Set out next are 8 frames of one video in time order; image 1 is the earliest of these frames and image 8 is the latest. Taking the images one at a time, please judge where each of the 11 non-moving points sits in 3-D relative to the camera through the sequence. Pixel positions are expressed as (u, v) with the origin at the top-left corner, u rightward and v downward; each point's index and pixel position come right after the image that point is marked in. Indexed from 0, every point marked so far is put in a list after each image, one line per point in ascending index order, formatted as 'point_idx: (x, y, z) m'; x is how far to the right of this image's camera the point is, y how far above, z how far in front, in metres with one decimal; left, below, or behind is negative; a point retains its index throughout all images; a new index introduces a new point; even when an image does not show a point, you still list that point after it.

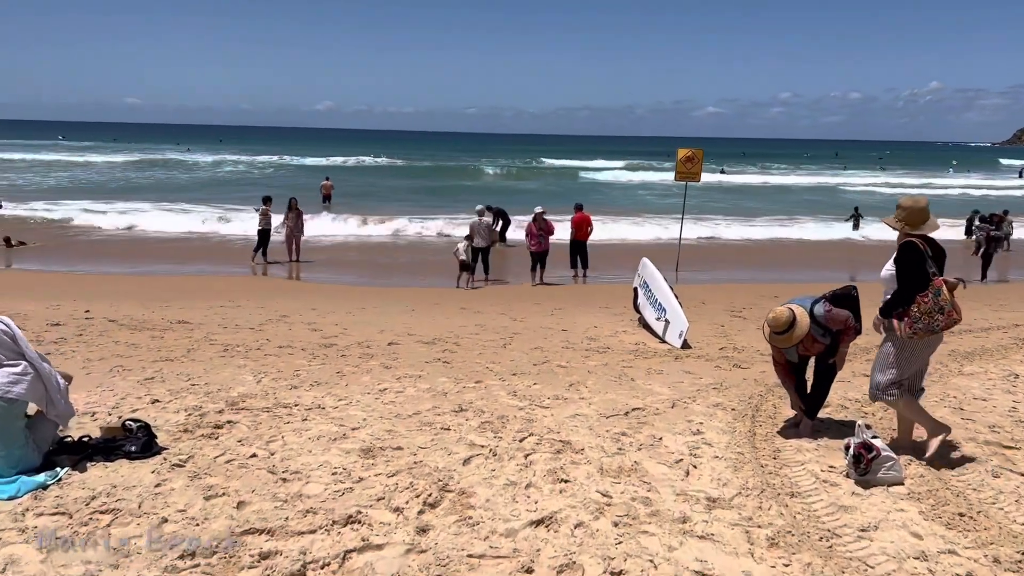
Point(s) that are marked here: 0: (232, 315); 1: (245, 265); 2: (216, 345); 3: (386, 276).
0: (-2.8, -0.3, +8.6) m
1: (-4.4, +0.4, +14.0) m
2: (-2.3, -0.5, +6.7) m
3: (-2.0, +0.2, +13.2) m
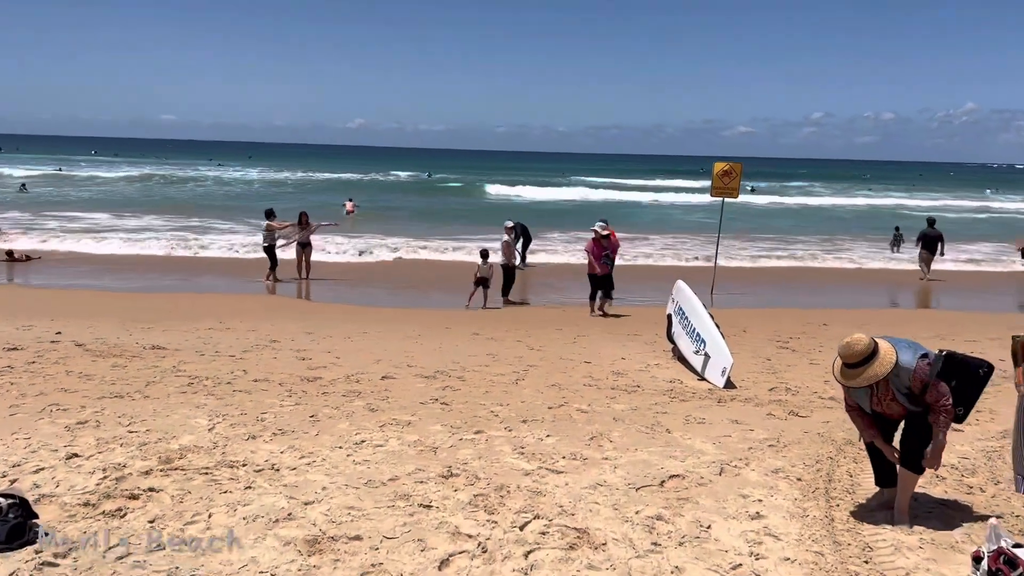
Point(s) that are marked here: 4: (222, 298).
0: (-2.7, -0.5, +7.8) m
1: (-4.1, +0.1, +13.2) m
2: (-2.3, -0.6, +5.8) m
3: (-1.7, -0.1, +12.3) m
4: (-3.8, -0.1, +11.2) m
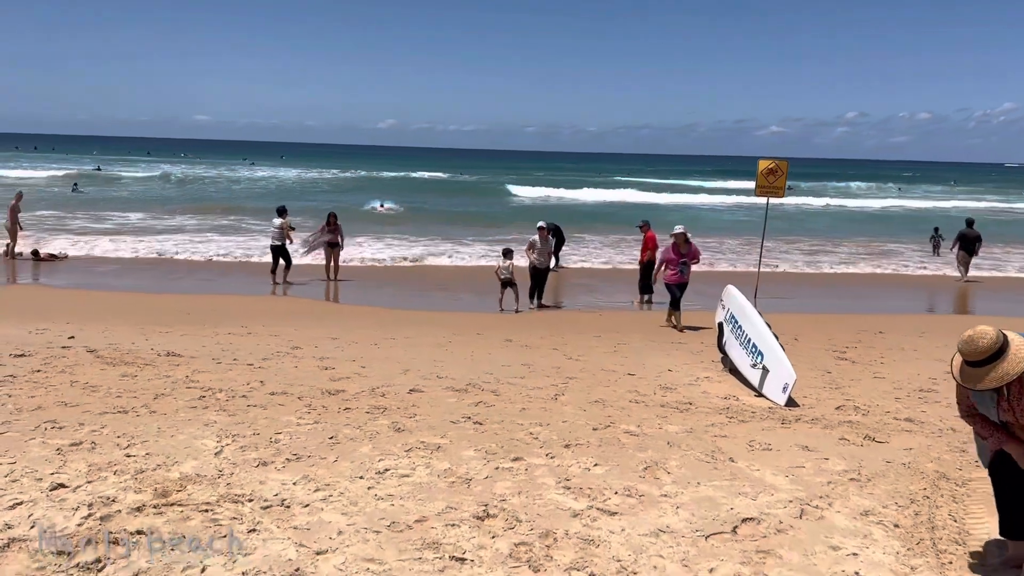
0: (-2.4, -0.5, +7.3) m
1: (-3.6, +0.1, +12.8) m
2: (-2.0, -0.6, +5.4) m
3: (-1.2, -0.1, +11.8) m
4: (-3.4, -0.1, +10.8) m
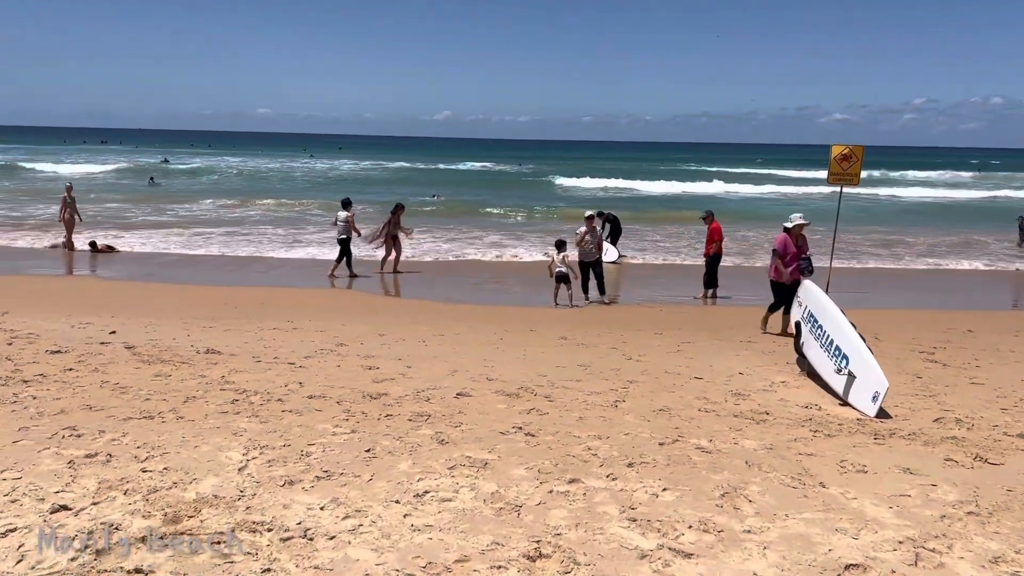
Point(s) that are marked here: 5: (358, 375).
0: (-1.9, -0.4, +7.0) m
1: (-2.8, +0.2, +12.6) m
2: (-1.7, -0.6, +5.0) m
3: (-0.4, 0.0, +11.4) m
4: (-2.7, -0.1, +10.6) m
5: (-1.0, -0.6, +5.7) m
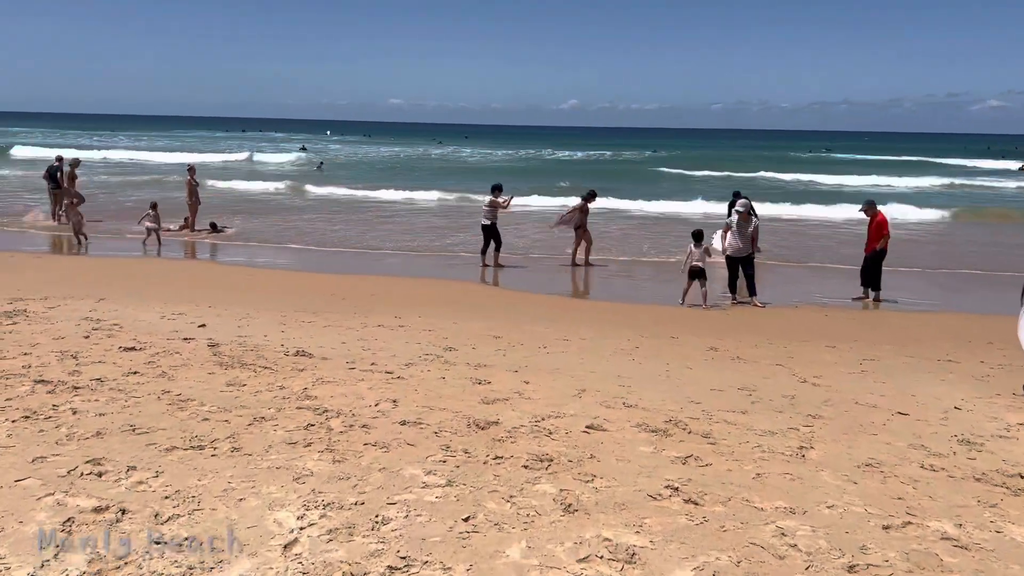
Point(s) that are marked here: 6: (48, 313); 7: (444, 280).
0: (-0.9, -0.4, +6.1) m
1: (-1.0, +0.3, +11.7) m
2: (-1.0, -0.6, +4.1) m
3: (+1.2, 0.0, +10.2) m
4: (-1.2, +0.1, +9.7) m
5: (-0.3, -0.6, +4.6) m
6: (-3.7, -0.2, +6.9) m
7: (-0.8, +0.1, +10.0) m
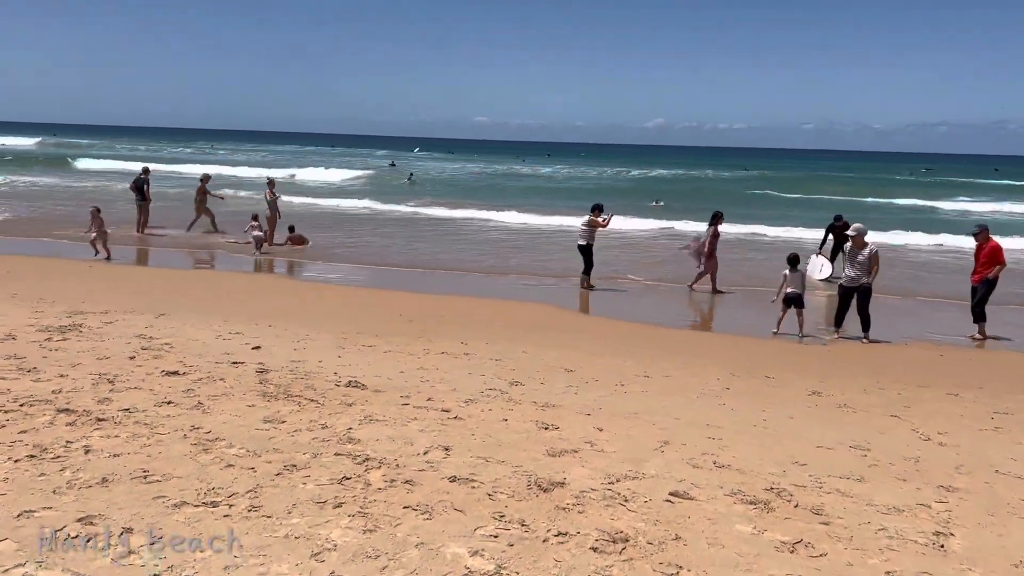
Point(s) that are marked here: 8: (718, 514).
0: (-0.5, -0.6, +5.5) m
1: (+0.1, 0.0, +11.1) m
2: (-0.7, -0.7, +3.6) m
3: (+2.0, -0.3, +9.5) m
4: (-0.4, -0.2, +9.2) m
5: (+0.1, -0.7, +4.0) m
6: (-3.2, -0.3, +6.6) m
7: (+0.1, -0.2, +9.5) m
8: (+0.8, -0.8, +3.1) m
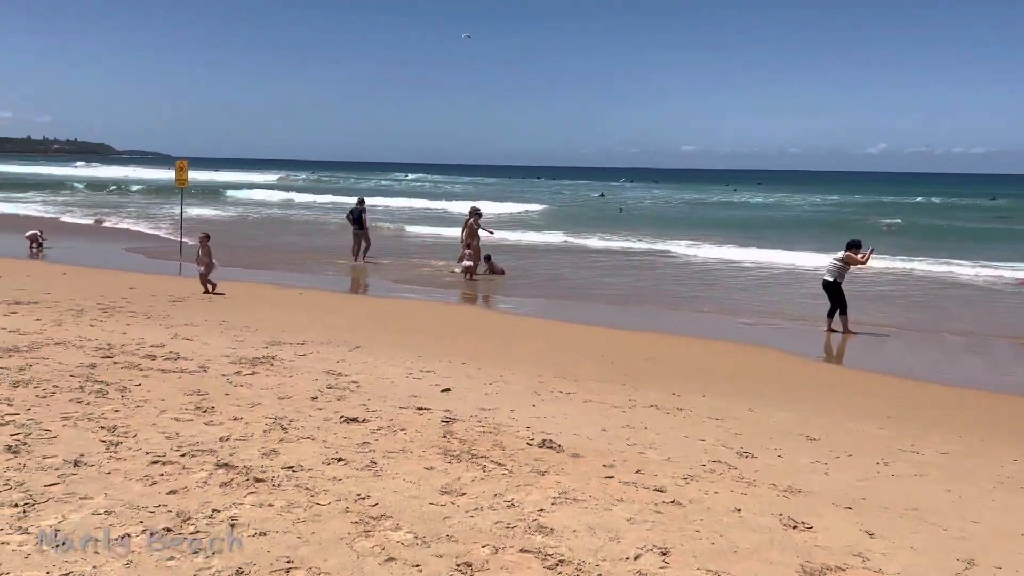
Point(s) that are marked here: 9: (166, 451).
0: (+0.8, -0.8, +4.6) m
1: (+2.6, -0.4, +10.0) m
2: (+0.1, -0.9, +2.8) m
3: (+4.1, -0.7, +7.9) m
4: (+1.7, -0.6, +8.2) m
5: (+0.9, -0.9, +3.1) m
6: (-1.6, -0.6, +6.3) m
7: (+2.2, -0.6, +8.4) m
8: (+1.4, -1.0, +2.0) m
9: (-1.5, -0.7, +3.6) m
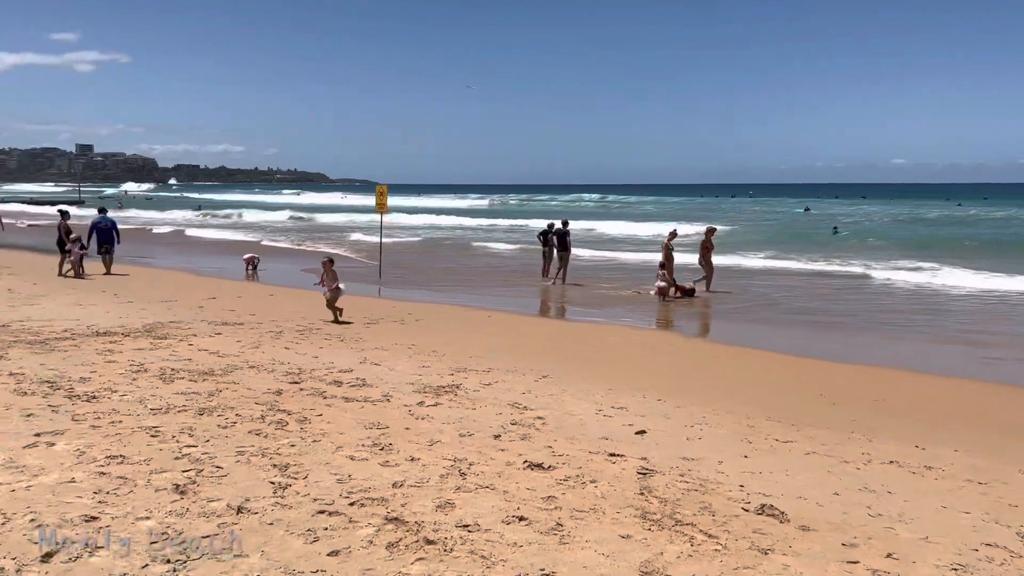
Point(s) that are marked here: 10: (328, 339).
0: (+1.7, -1.0, +3.8) m
1: (+4.7, -0.7, +8.6) m
2: (+0.6, -1.0, +2.1) m
3: (+5.7, -1.0, +6.2) m
4: (+3.4, -0.8, +7.0) m
5: (+1.5, -1.0, +2.2) m
6: (-0.2, -0.7, +6.0) m
7: (+4.0, -0.8, +7.1) m
8: (+1.7, -1.1, +1.1) m
9: (-0.7, -0.8, +3.3) m
10: (-1.8, -0.5, +8.5) m
